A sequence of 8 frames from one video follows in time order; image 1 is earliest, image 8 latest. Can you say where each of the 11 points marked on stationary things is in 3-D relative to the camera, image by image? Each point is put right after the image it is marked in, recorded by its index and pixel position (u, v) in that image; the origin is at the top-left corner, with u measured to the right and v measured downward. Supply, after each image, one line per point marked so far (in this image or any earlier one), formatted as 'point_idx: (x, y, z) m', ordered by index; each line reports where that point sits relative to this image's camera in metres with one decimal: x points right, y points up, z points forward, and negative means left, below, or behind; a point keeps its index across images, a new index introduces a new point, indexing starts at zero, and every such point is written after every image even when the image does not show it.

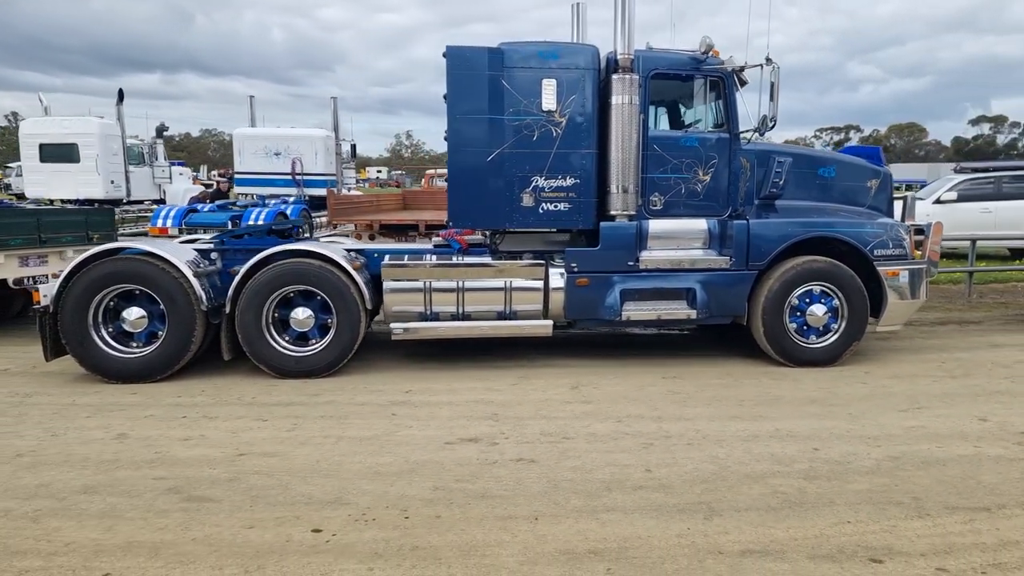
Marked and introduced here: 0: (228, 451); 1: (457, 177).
0: (-1.8, -1.1, +4.5) m
1: (-0.5, +1.1, +6.6) m
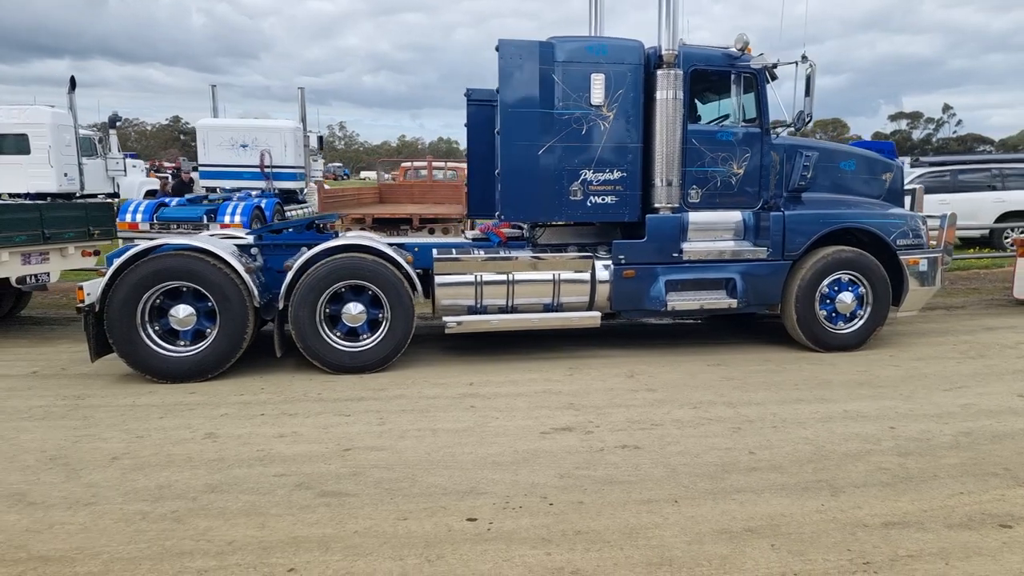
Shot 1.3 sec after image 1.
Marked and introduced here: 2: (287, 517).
0: (-1.2, -1.0, +4.5) m
1: (0.0, +1.1, +6.7) m
2: (-1.1, -1.2, +3.5) m
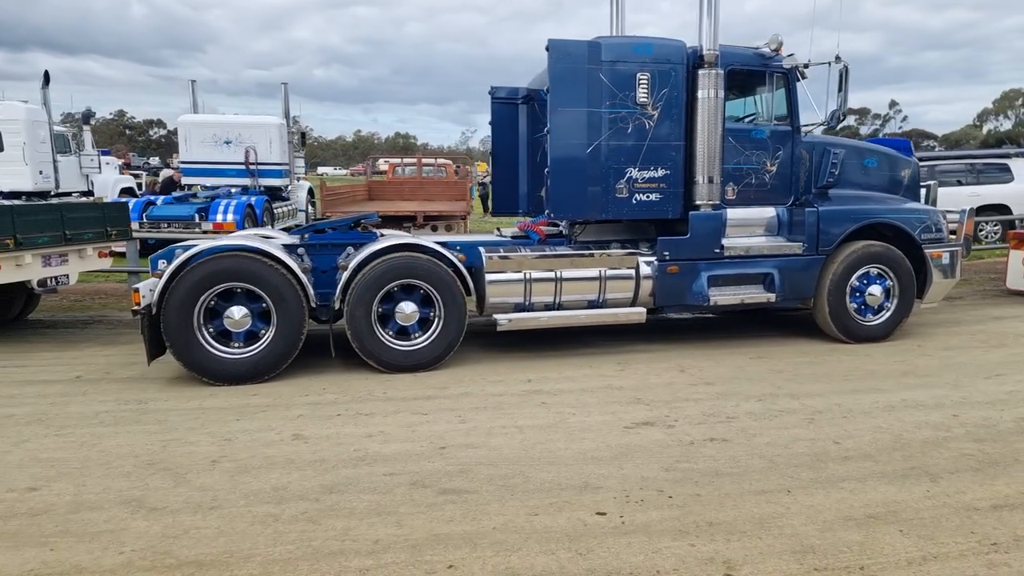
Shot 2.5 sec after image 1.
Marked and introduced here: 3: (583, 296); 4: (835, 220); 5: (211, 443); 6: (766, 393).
0: (-0.6, -1.0, +4.5) m
1: (+0.5, +1.2, +6.7) m
2: (-0.5, -1.2, +3.5) m
3: (+0.7, -0.1, +7.0) m
4: (+3.6, +0.8, +7.6) m
5: (-2.0, -1.0, +4.6) m
6: (+2.1, -0.9, +5.7) m
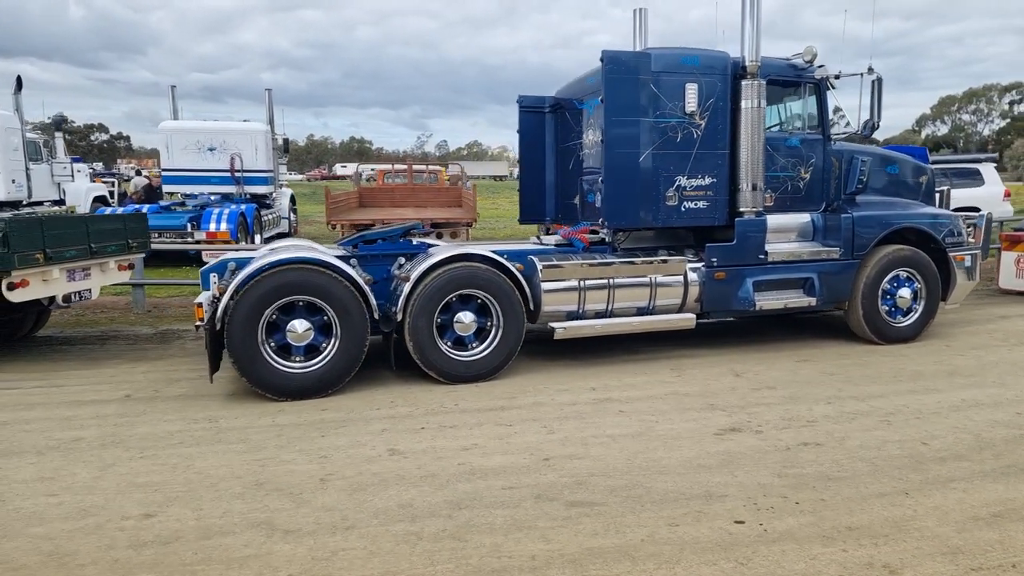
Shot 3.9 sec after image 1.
0: (+0.1, -1.1, +4.5) m
1: (+1.0, +1.1, +6.8) m
2: (+0.3, -1.2, +3.5) m
3: (+1.3, -0.1, +7.0) m
4: (+4.1, +0.7, +7.8) m
5: (-1.3, -1.1, +4.5) m
6: (+2.7, -0.9, +5.8) m
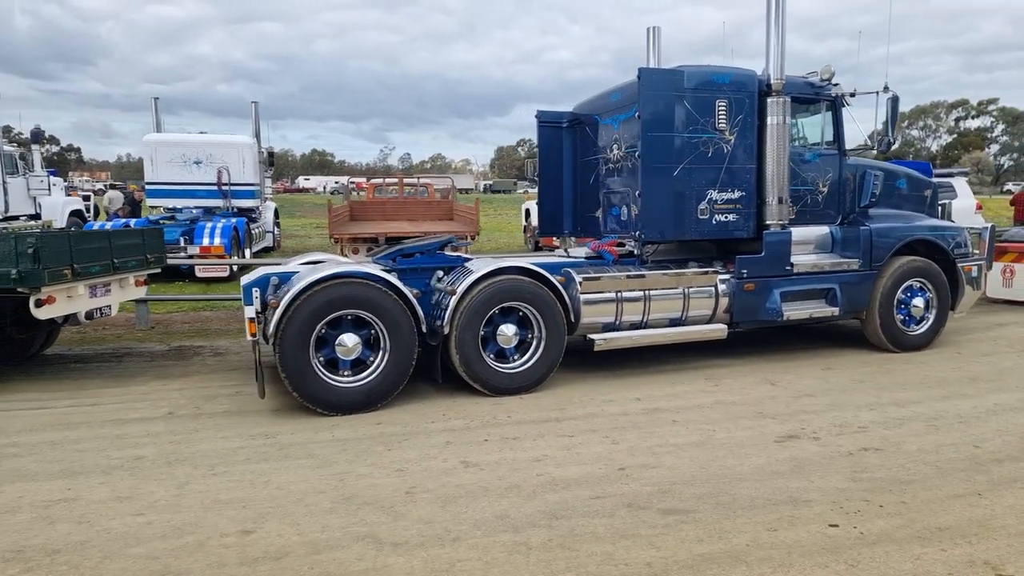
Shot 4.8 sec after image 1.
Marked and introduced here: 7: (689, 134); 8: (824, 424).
0: (+0.6, -1.2, +4.6) m
1: (+1.4, +1.0, +6.9) m
2: (+0.8, -1.3, +3.6) m
3: (+1.6, -0.3, +7.2) m
4: (+4.4, +0.6, +8.1) m
5: (-0.8, -1.2, +4.5) m
6: (+3.1, -1.0, +6.0) m
7: (+1.8, +1.6, +7.0) m
8: (+2.5, -1.1, +5.5) m
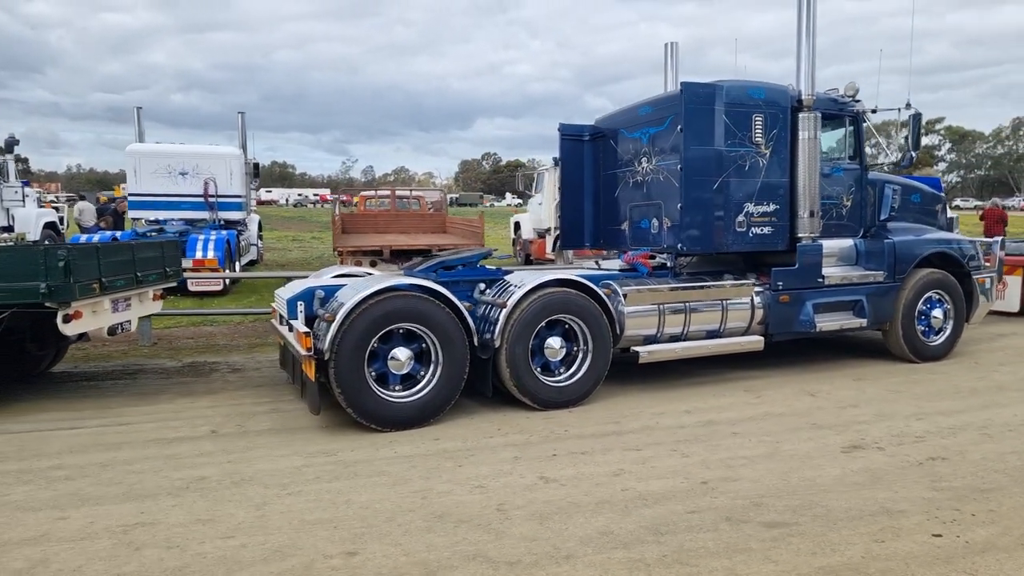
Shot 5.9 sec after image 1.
0: (+1.1, -1.3, +4.5) m
1: (+1.8, +0.8, +7.0) m
2: (+1.4, -1.4, +3.6) m
3: (+2.0, -0.4, +7.2) m
4: (+4.7, +0.5, +8.3) m
5: (-0.3, -1.3, +4.4) m
6: (+3.6, -1.1, +6.1) m
7: (+2.2, +1.4, +7.1) m
8: (+3.0, -1.2, +5.5) m
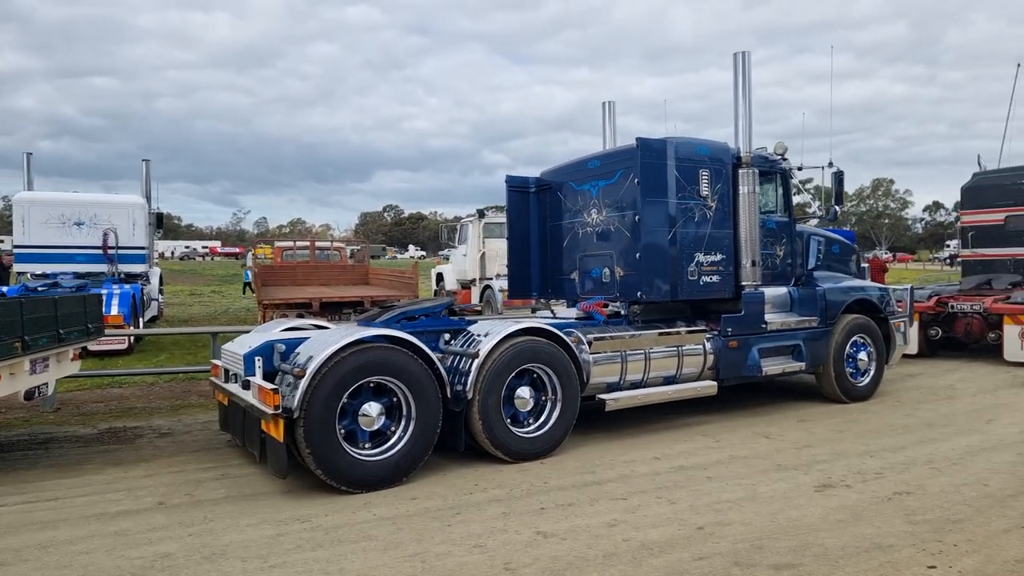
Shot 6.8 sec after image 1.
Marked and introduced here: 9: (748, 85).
0: (+1.1, -1.6, +4.5) m
1: (+1.4, +0.3, +7.2) m
2: (+1.5, -1.6, +3.6) m
3: (+1.6, -0.9, +7.4) m
4: (+4.1, -0.1, +8.9) m
5: (-0.3, -1.6, +4.2) m
6: (+3.3, -1.5, +6.5) m
7: (+1.8, +0.9, +7.4) m
8: (+2.8, -1.5, +5.8) m
9: (+2.7, +2.3, +7.8) m
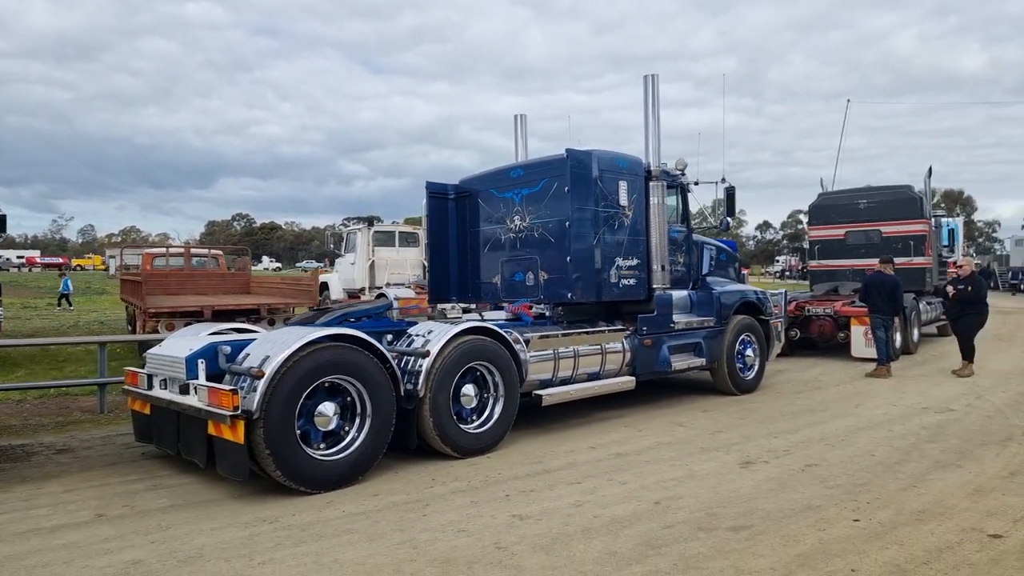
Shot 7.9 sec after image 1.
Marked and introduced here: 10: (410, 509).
0: (+0.9, -1.6, +5.0) m
1: (+0.7, +0.3, +7.7) m
2: (+1.5, -1.5, +4.1) m
3: (+0.9, -0.9, +7.9) m
4: (+3.0, -0.2, +9.8) m
5: (-0.4, -1.6, +4.4) m
6: (+2.7, -1.5, +7.3) m
7: (+1.0, +0.9, +8.0) m
8: (+2.3, -1.5, +6.5) m
9: (+1.8, +2.3, +8.6) m
10: (-0.7, -1.6, +4.9) m
